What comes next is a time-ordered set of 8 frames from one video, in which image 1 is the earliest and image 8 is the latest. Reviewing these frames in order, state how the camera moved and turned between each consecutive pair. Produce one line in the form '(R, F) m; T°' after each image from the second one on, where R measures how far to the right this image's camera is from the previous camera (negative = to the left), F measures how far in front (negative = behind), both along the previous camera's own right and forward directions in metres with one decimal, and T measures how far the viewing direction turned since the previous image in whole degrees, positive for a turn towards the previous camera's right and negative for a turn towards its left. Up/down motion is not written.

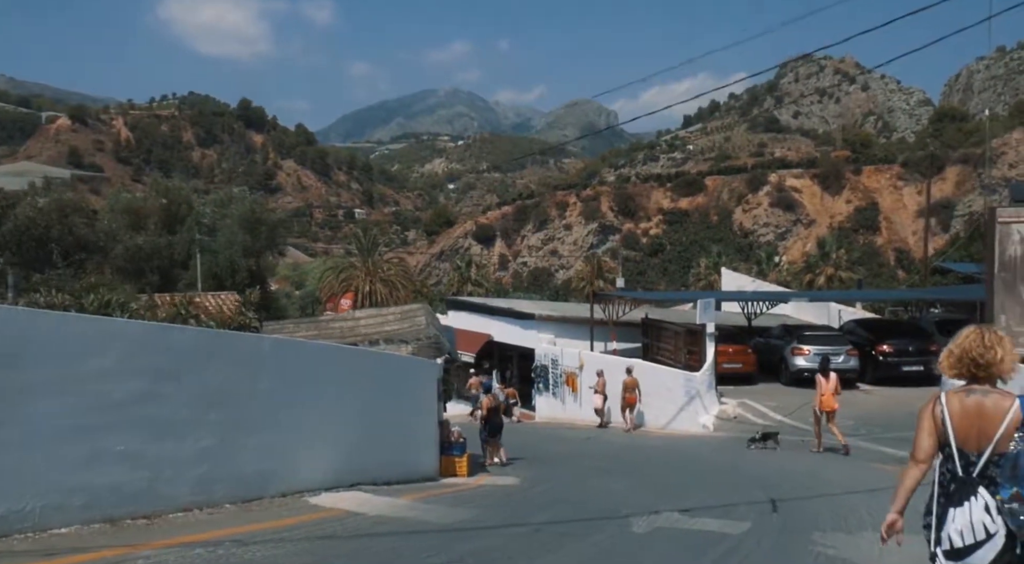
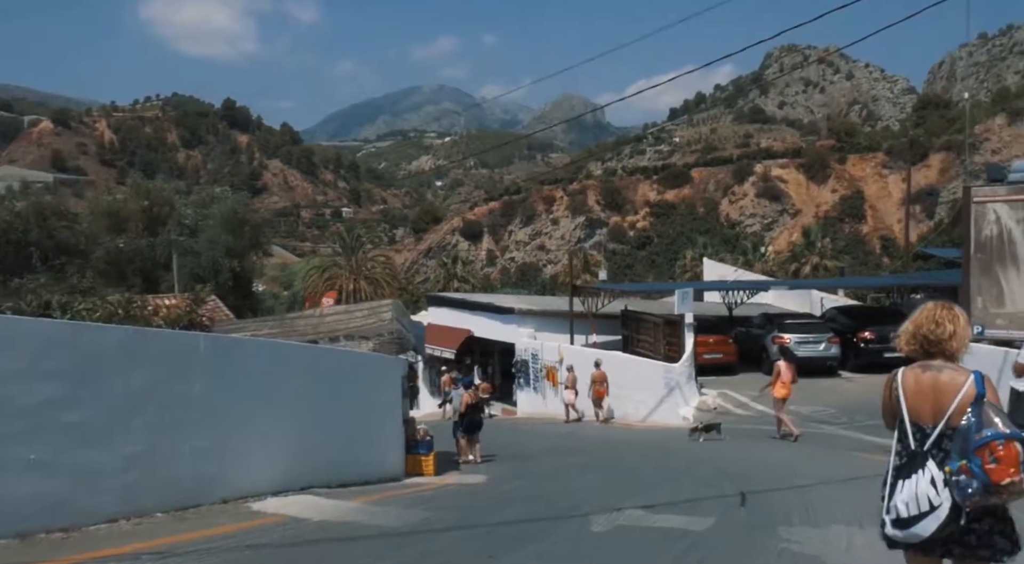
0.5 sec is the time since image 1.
(+0.4, +0.5) m; 0°
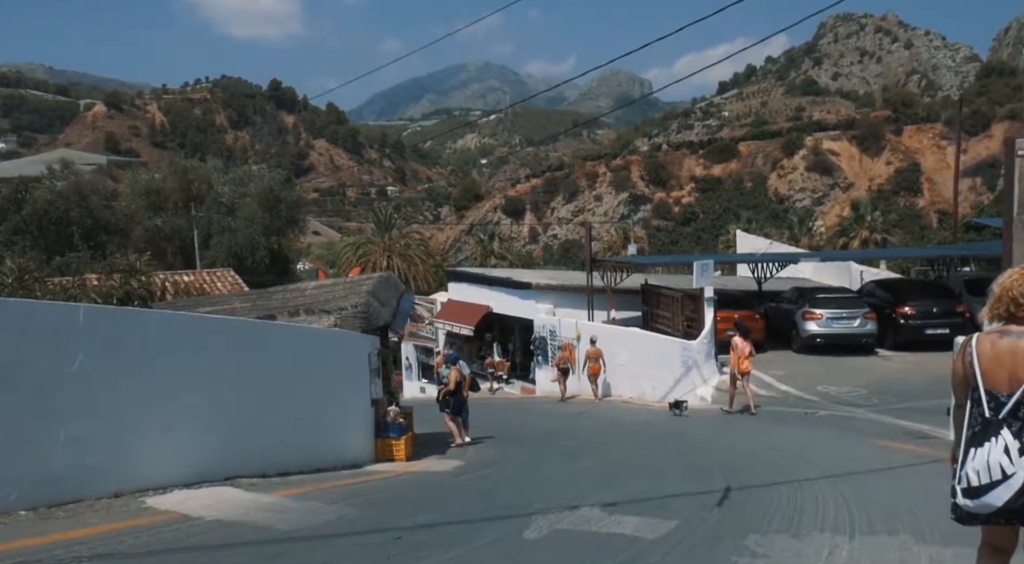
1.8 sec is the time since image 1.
(+1.1, +1.6) m; -3°
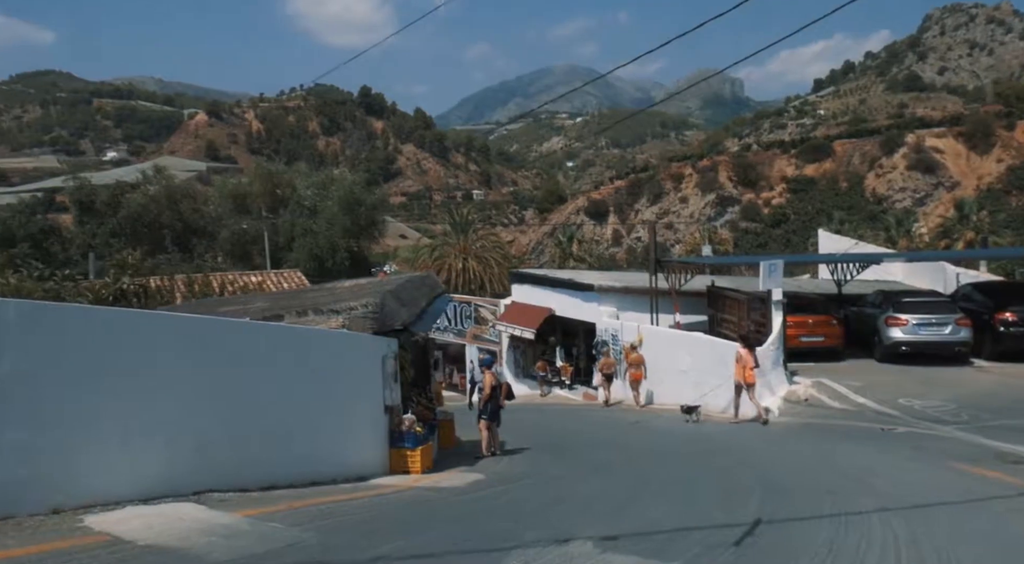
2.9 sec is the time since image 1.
(+0.9, +1.4) m; -5°
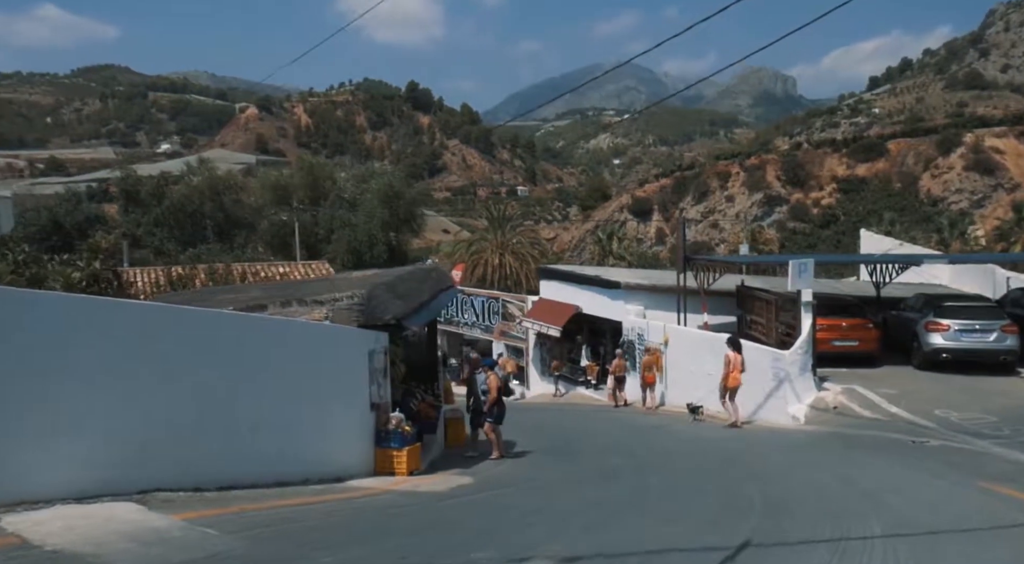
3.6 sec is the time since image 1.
(+0.7, +0.9) m; -3°
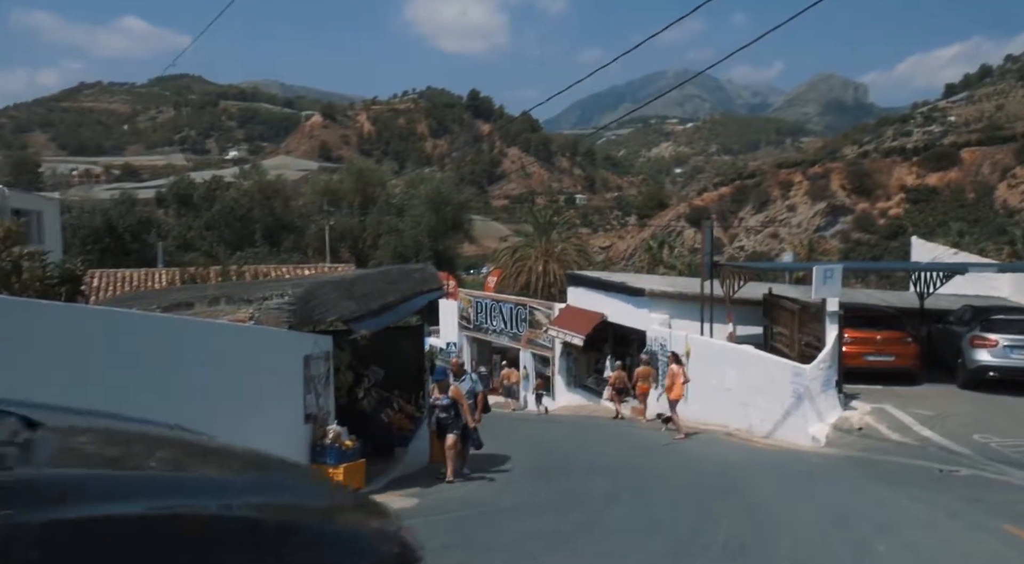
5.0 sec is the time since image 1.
(+1.3, +1.5) m; -4°
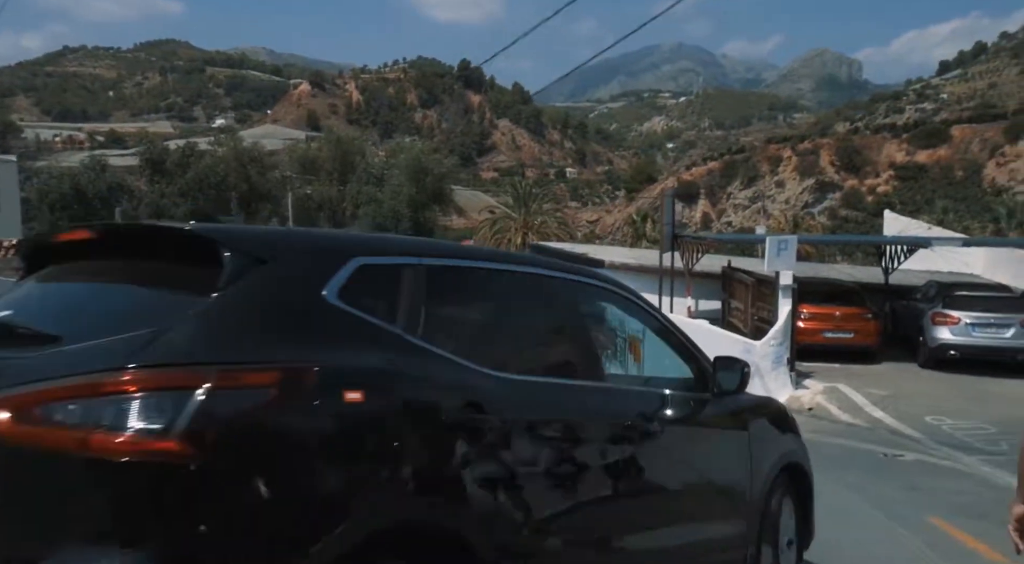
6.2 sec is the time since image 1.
(+1.0, +0.9) m; 0°
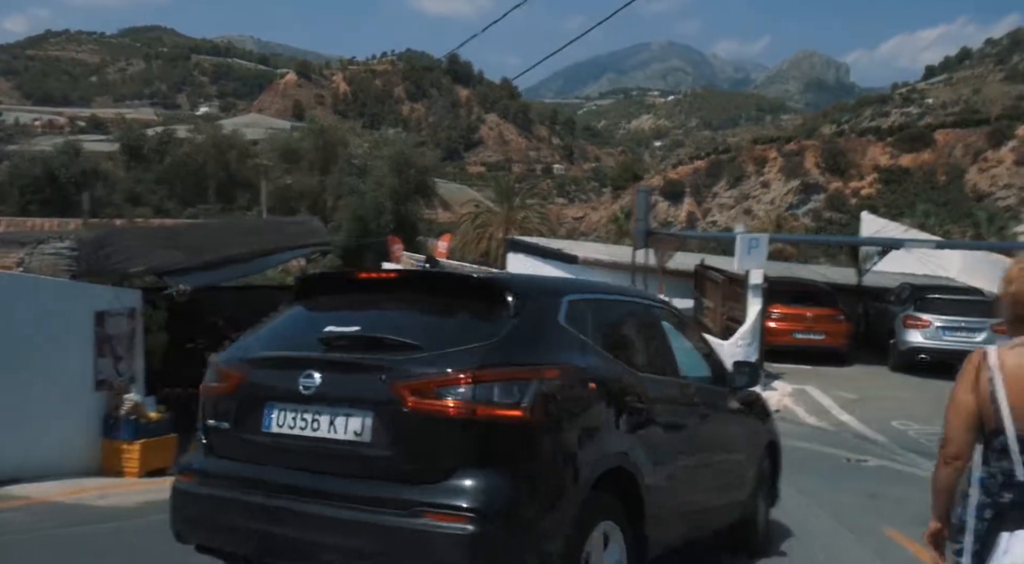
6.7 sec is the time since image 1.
(+0.4, +0.4) m; +1°
